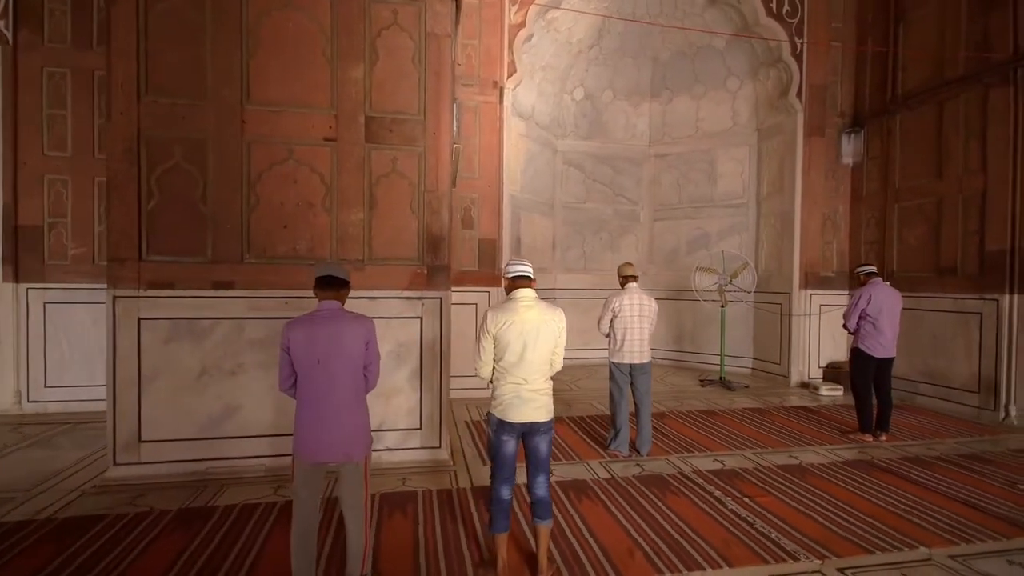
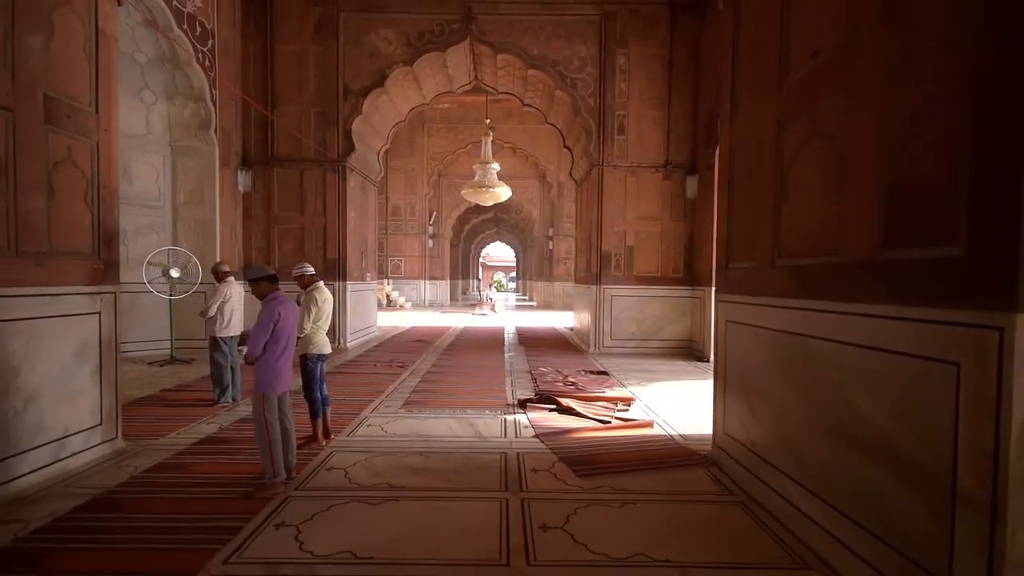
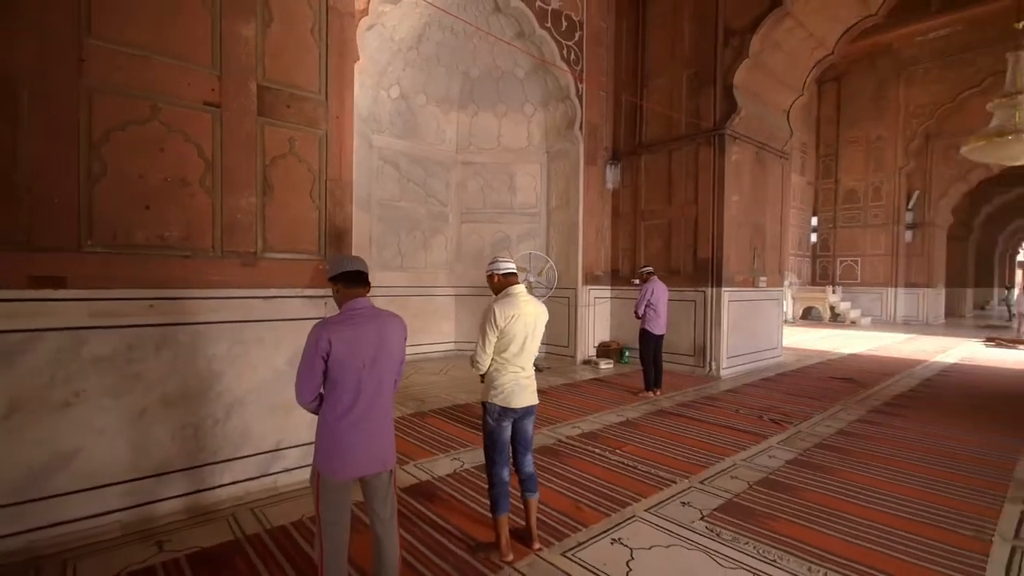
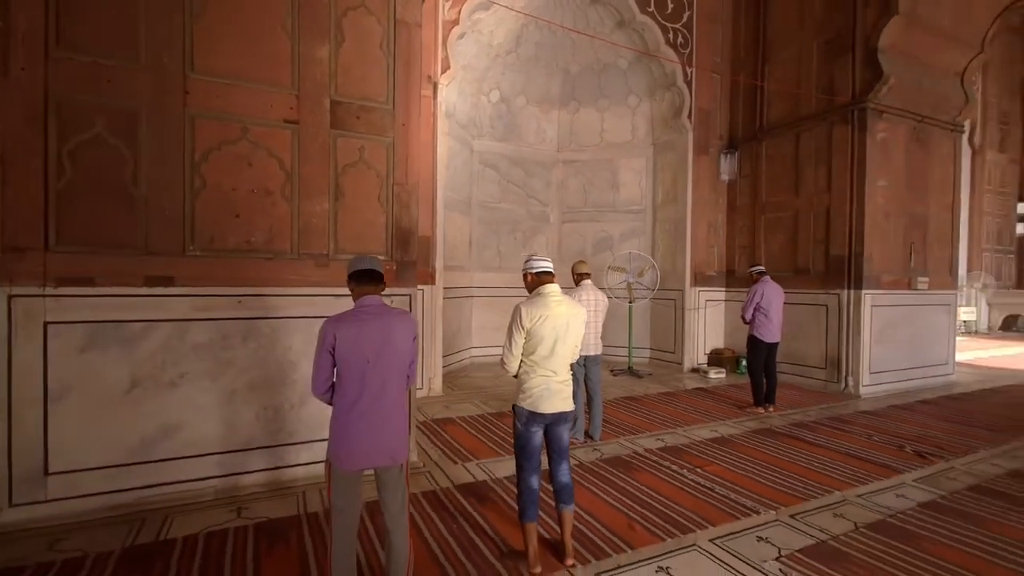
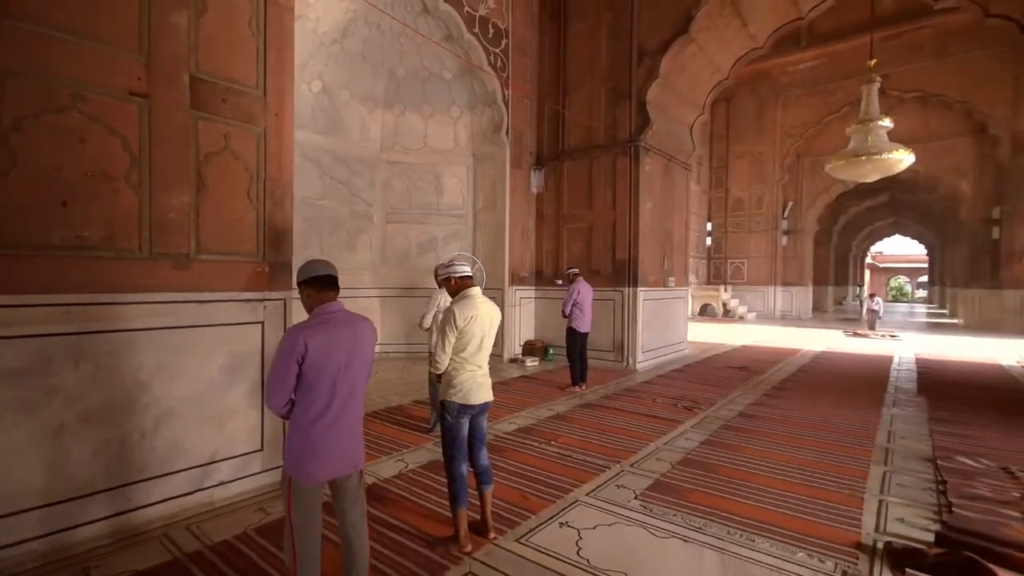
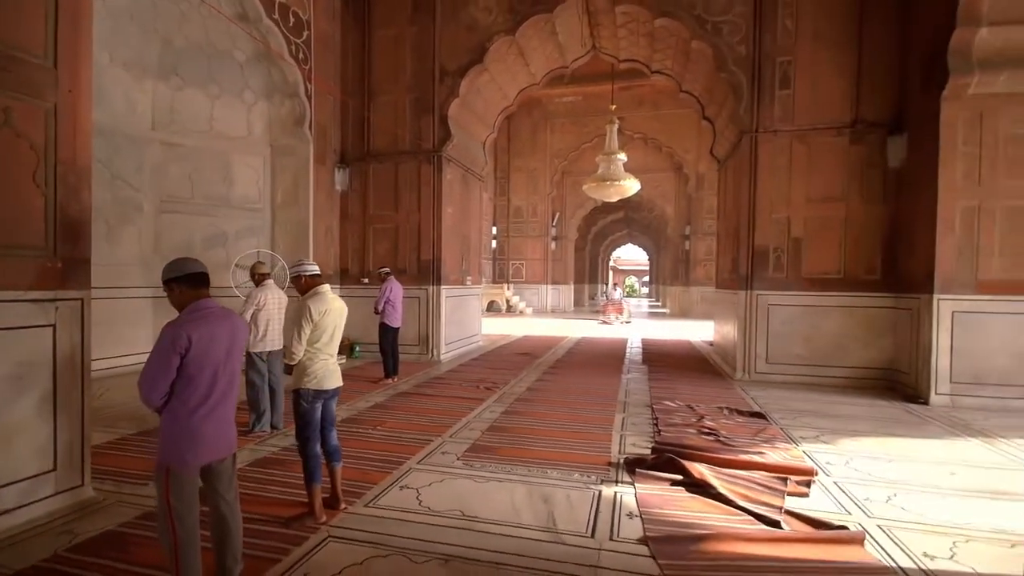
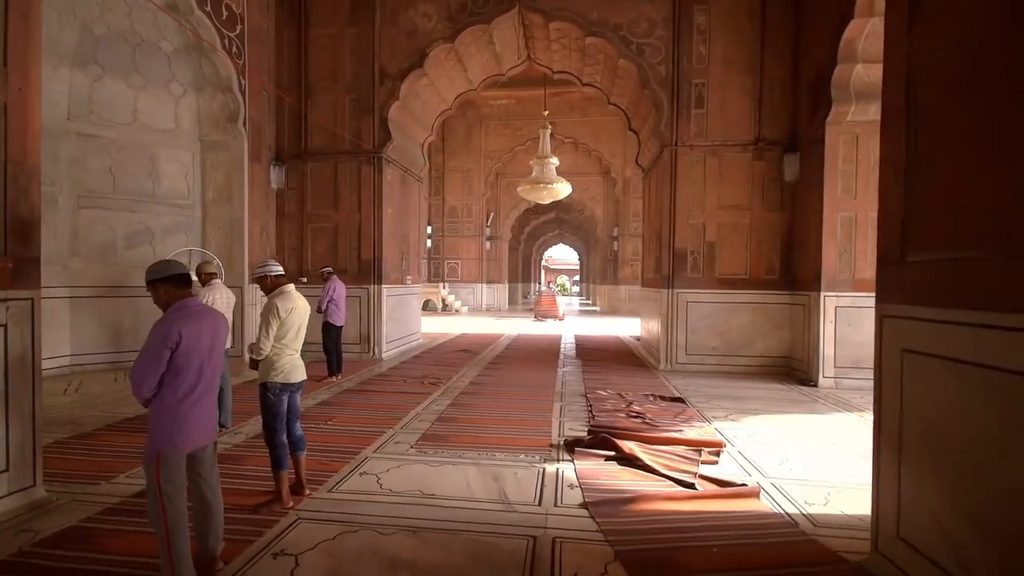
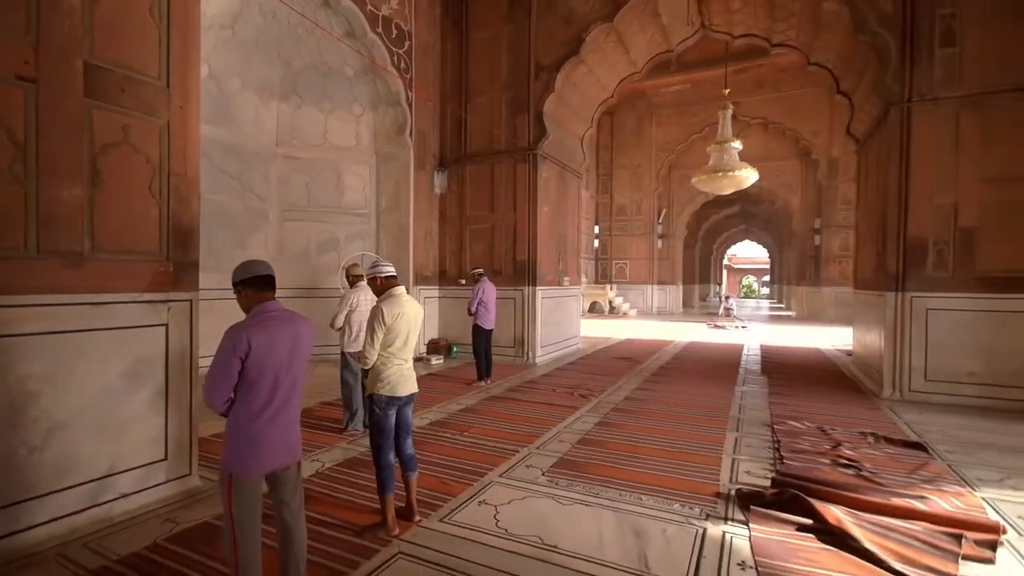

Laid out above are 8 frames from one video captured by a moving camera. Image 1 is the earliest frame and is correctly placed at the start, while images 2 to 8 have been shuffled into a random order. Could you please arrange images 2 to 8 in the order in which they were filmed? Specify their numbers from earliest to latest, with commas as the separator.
4, 3, 5, 8, 6, 7, 2
